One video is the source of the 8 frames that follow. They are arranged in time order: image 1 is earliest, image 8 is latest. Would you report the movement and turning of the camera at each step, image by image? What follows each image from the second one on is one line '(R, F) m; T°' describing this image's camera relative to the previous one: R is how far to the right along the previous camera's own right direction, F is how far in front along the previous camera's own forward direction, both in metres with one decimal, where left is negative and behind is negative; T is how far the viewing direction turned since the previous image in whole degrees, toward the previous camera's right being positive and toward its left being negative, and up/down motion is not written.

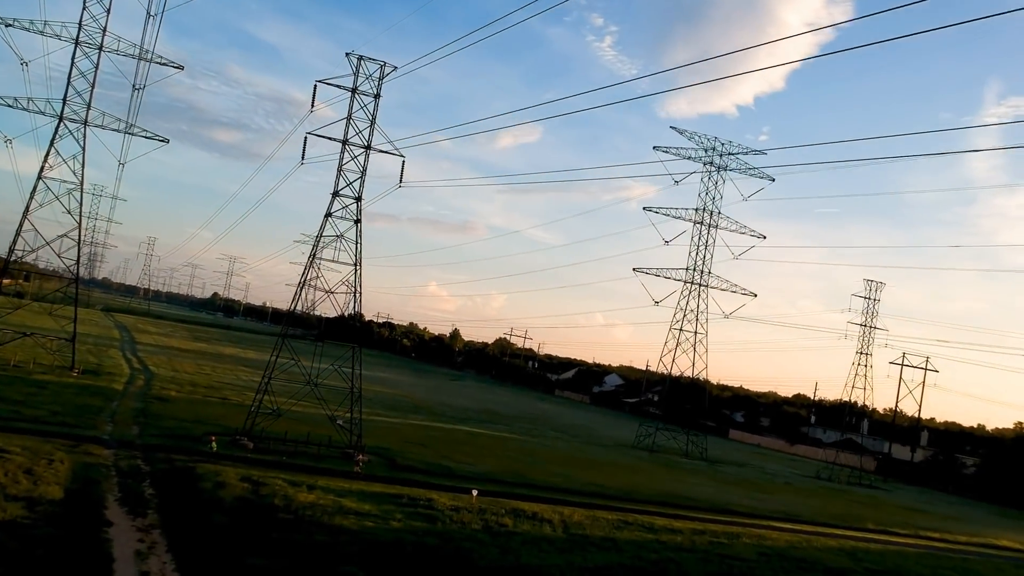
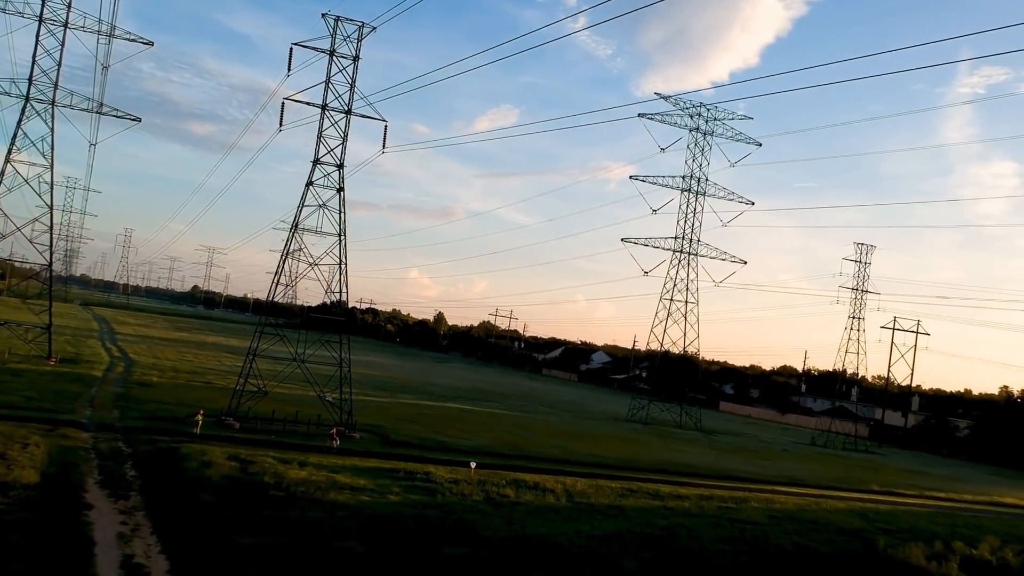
(-0.4, +1.5) m; +1°
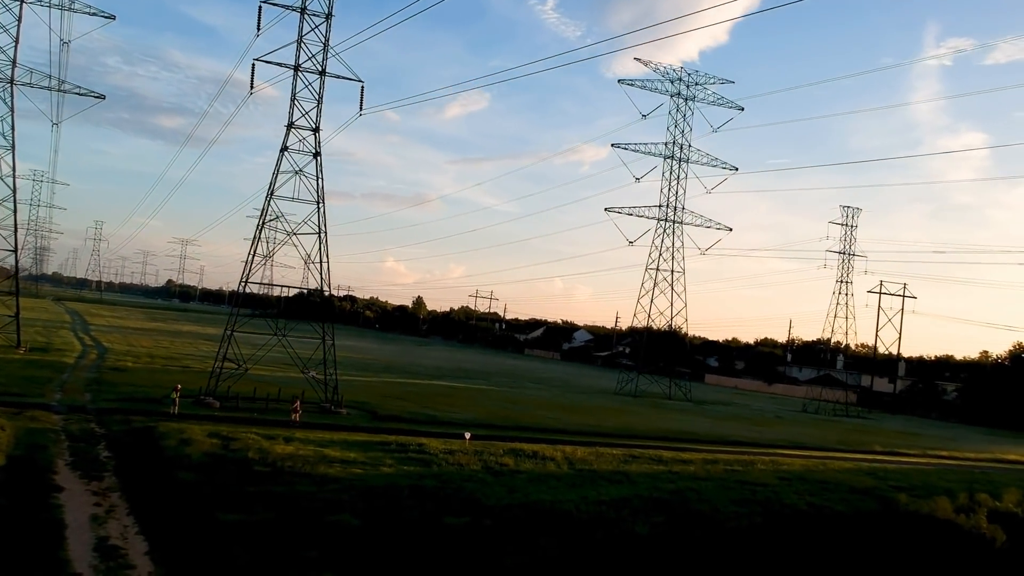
(-0.5, +1.7) m; +1°
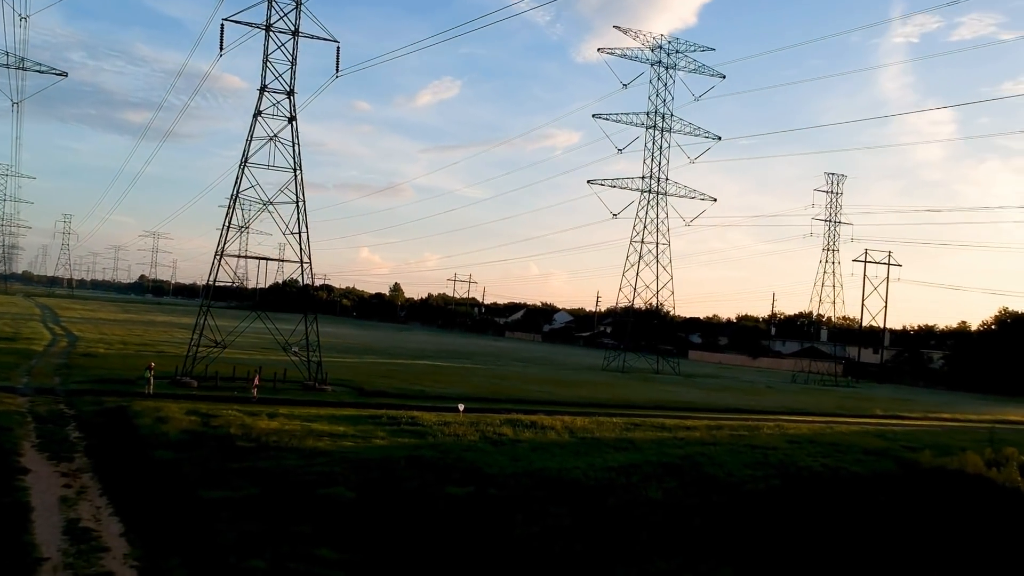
(-0.5, +1.7) m; +1°
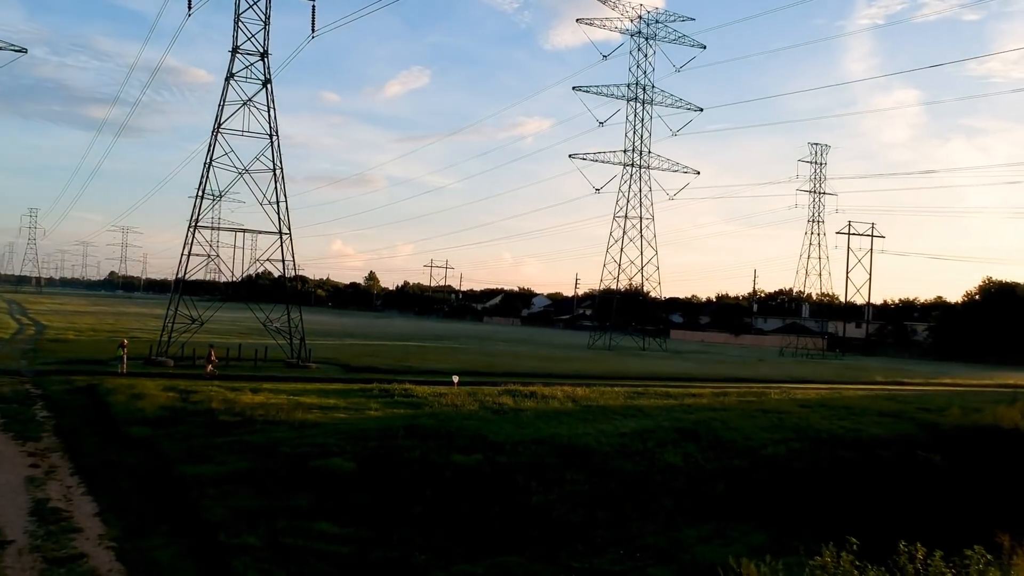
(-0.6, +1.7) m; +2°
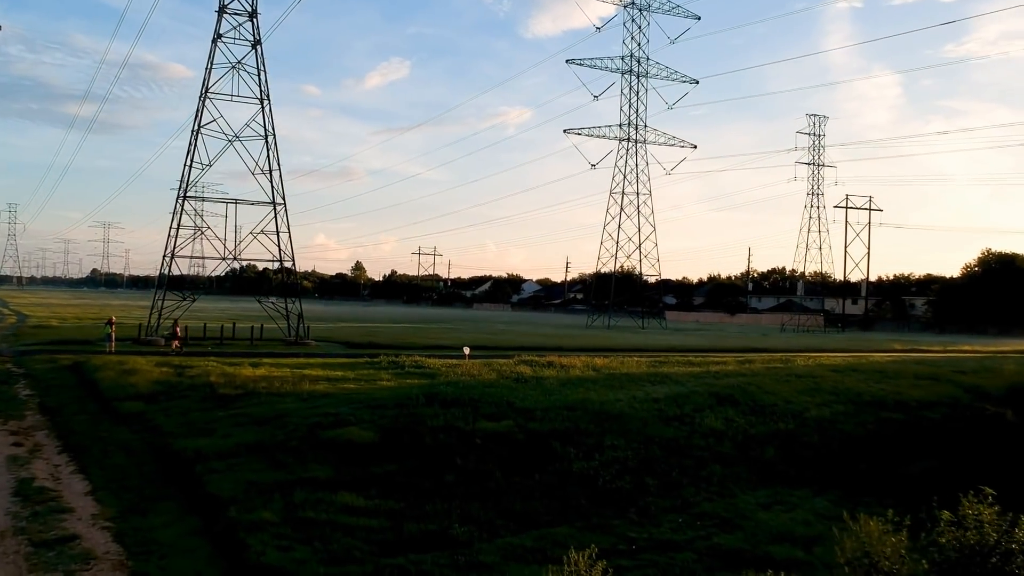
(-0.8, +1.7) m; +1°
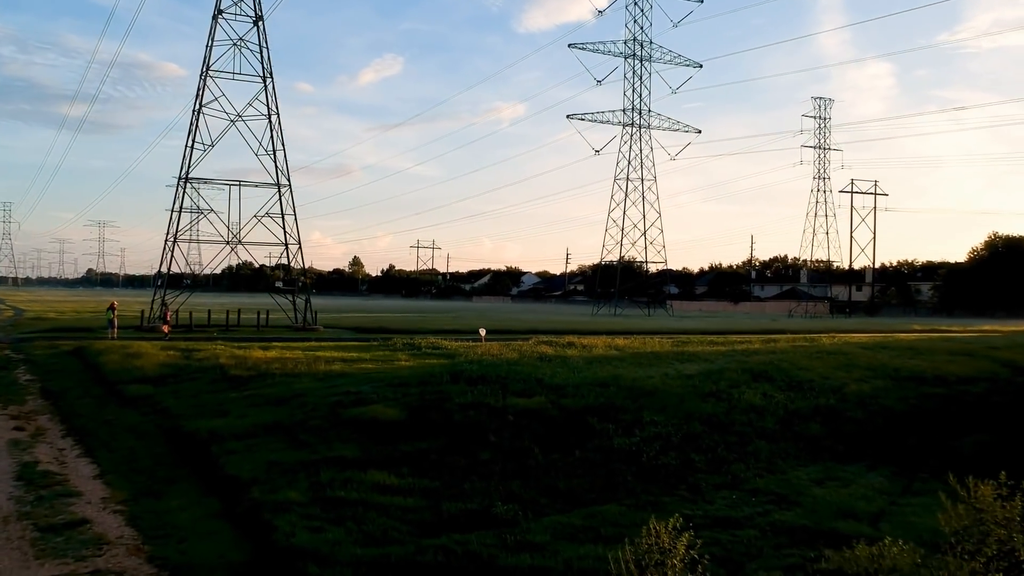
(-0.6, +1.0) m; 0°
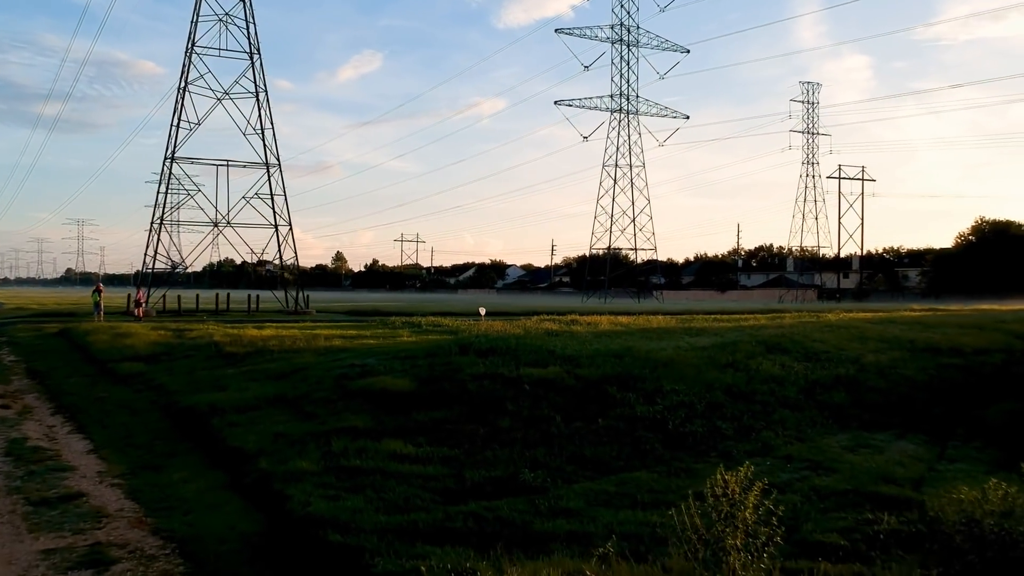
(-0.5, +0.8) m; +1°
